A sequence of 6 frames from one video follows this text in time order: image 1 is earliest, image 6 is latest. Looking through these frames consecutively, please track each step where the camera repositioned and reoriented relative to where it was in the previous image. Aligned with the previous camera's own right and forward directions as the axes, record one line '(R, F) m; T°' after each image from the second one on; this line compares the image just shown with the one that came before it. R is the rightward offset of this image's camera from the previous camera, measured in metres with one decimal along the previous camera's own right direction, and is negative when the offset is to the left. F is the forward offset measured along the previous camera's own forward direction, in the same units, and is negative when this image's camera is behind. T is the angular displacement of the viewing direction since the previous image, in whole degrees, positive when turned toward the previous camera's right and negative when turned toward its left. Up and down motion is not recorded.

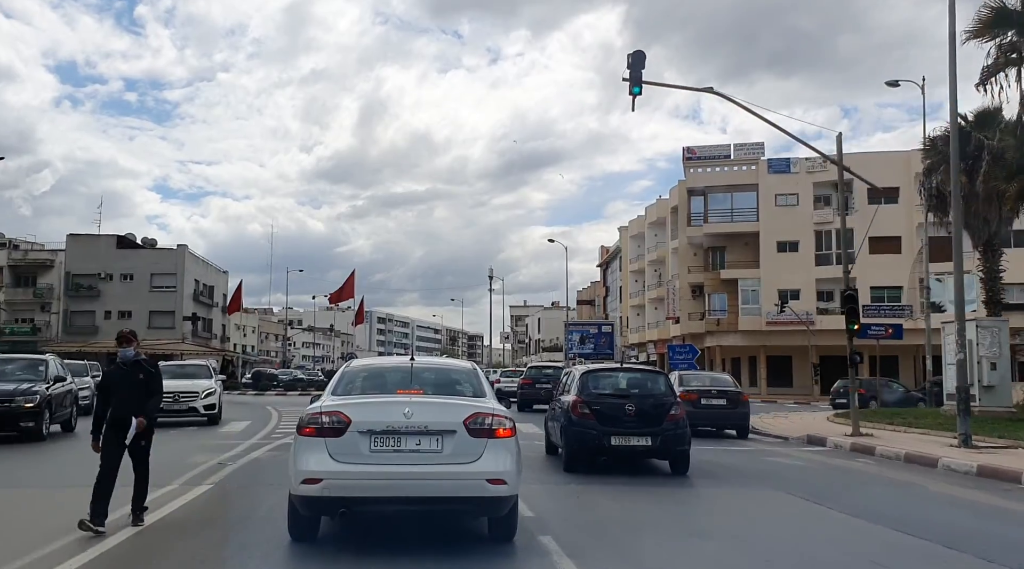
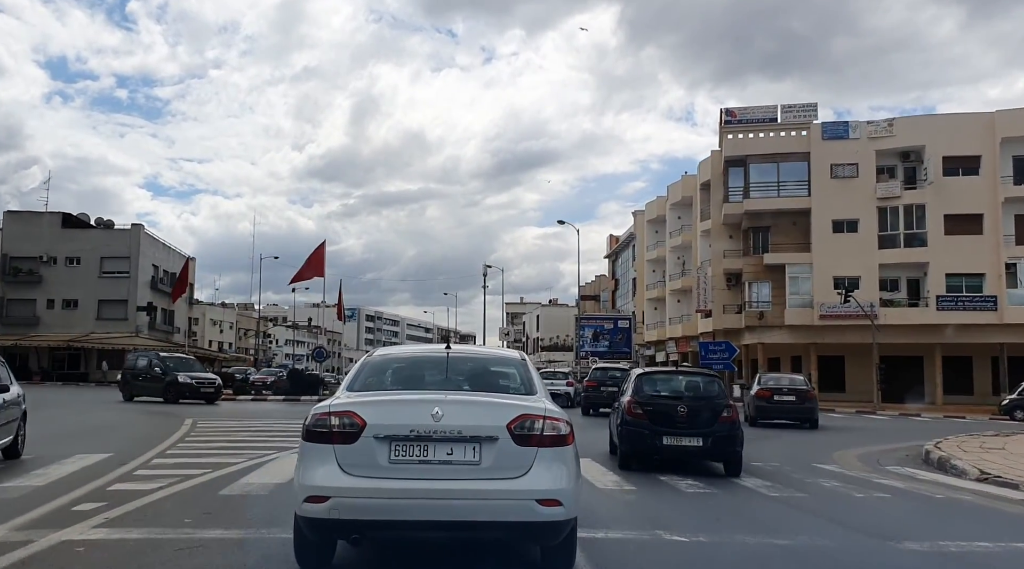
(-0.4, +3.8) m; +1°
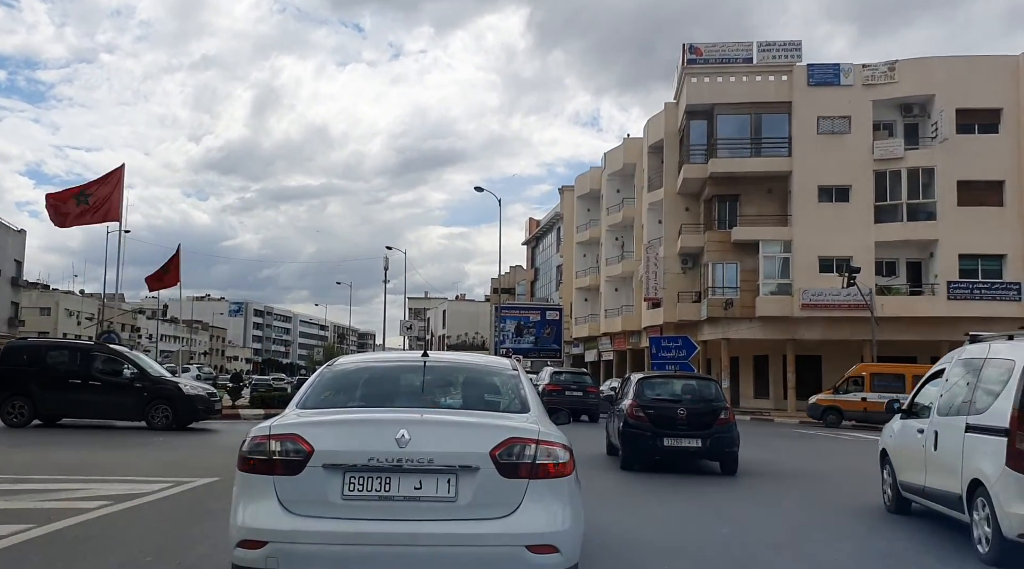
(0.0, +4.9) m; +7°
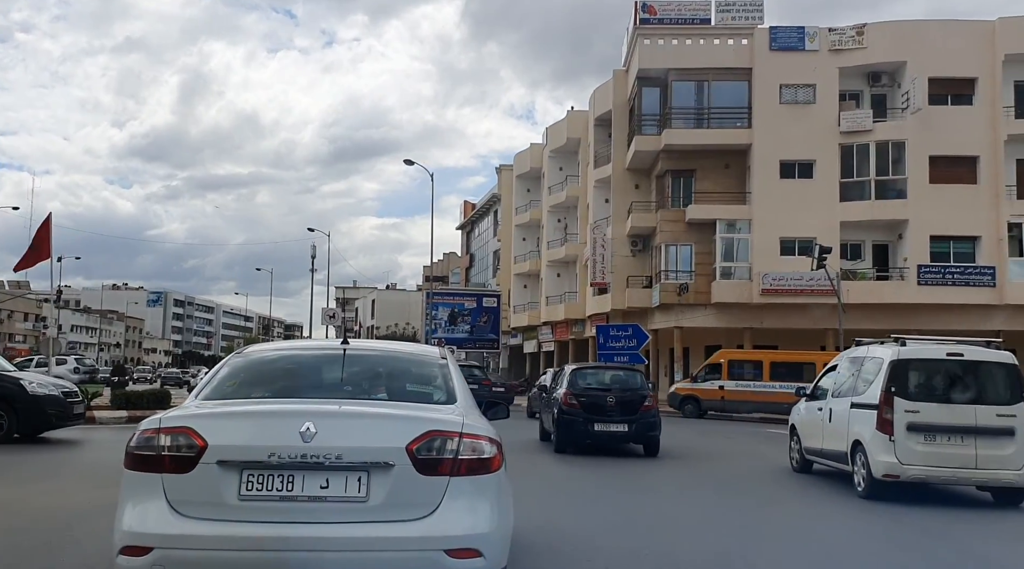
(0.0, +1.8) m; +5°
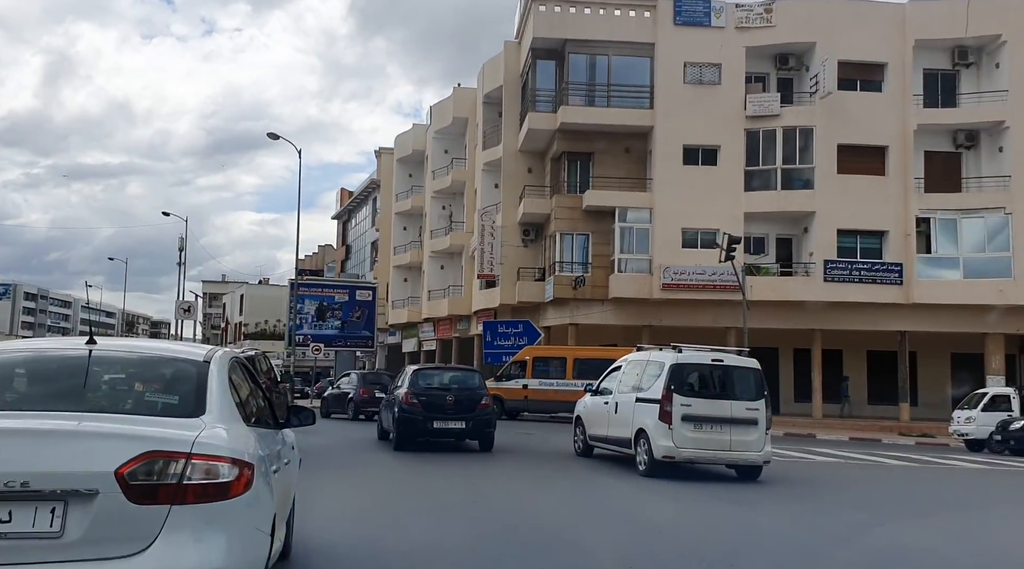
(+0.1, +1.7) m; +8°
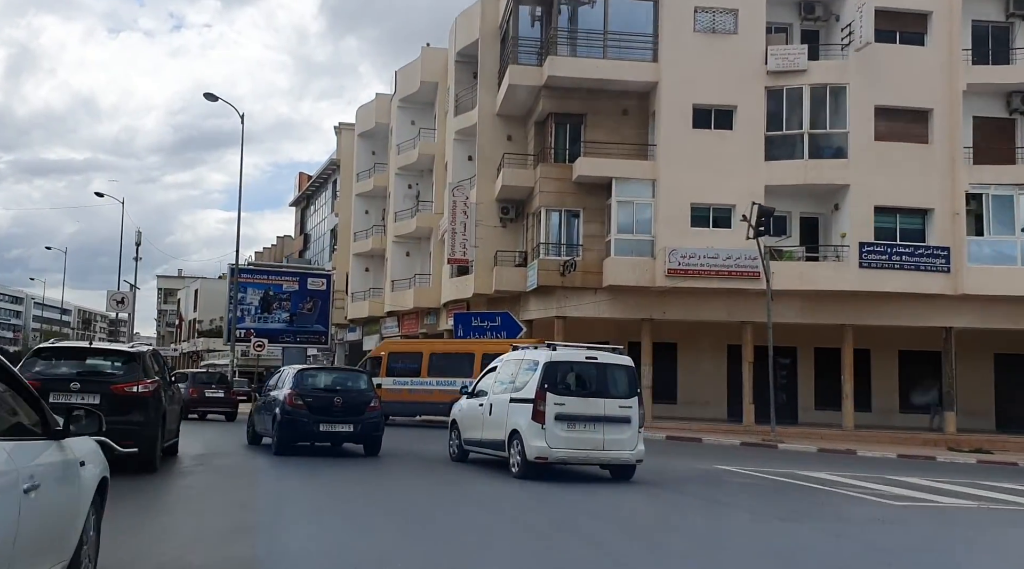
(-0.1, +2.2) m; +2°
